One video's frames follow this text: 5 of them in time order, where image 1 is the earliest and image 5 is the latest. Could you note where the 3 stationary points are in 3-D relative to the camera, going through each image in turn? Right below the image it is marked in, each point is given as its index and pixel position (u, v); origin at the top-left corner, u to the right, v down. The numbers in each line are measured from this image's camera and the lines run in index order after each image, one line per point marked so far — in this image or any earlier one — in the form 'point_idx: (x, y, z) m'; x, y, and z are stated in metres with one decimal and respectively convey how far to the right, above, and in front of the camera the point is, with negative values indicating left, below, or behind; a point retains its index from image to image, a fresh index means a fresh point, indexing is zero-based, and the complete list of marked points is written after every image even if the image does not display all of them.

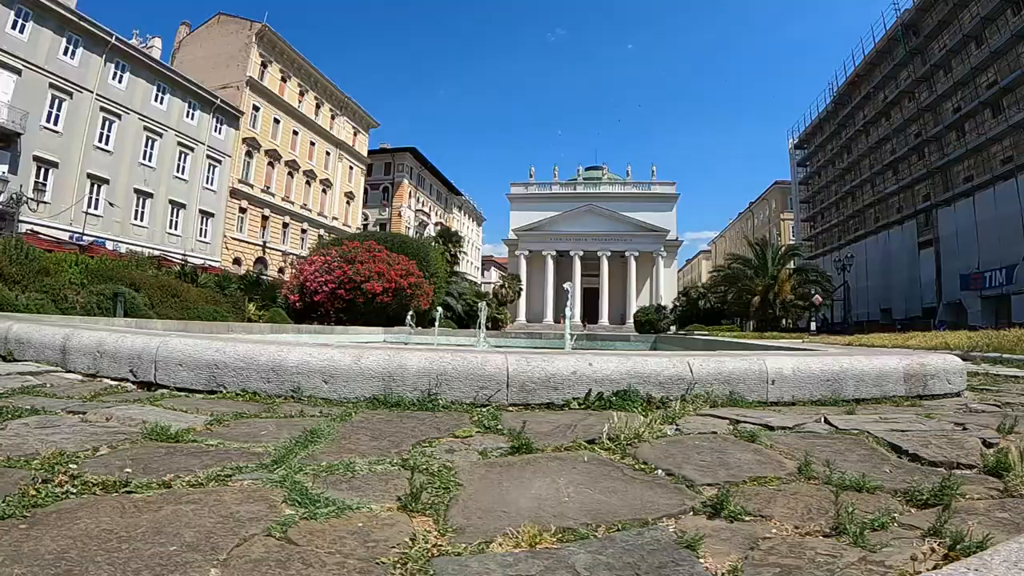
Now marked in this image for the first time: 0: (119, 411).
0: (-2.7, -0.8, +3.7) m
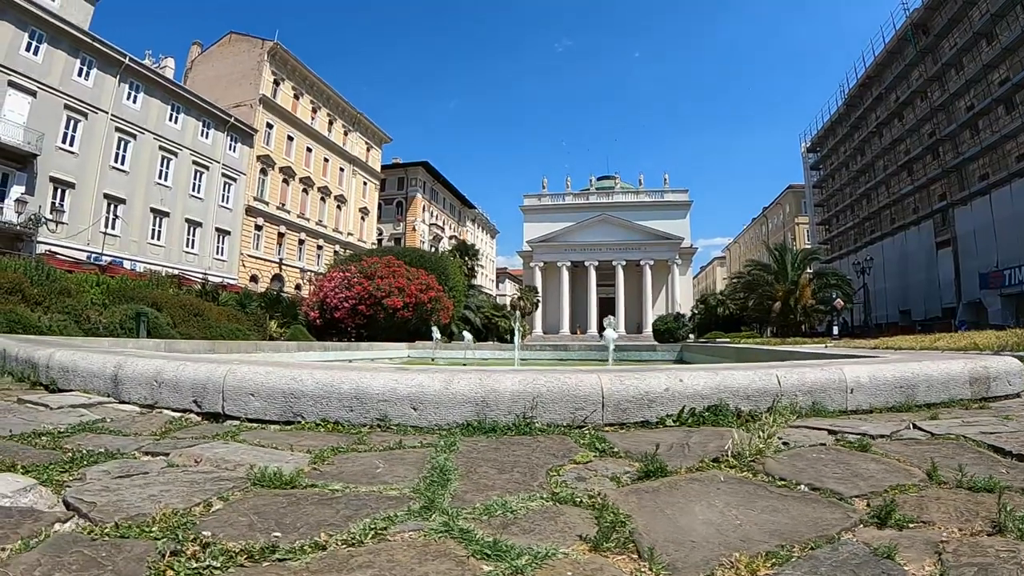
0: (-1.8, -1.0, +3.2) m
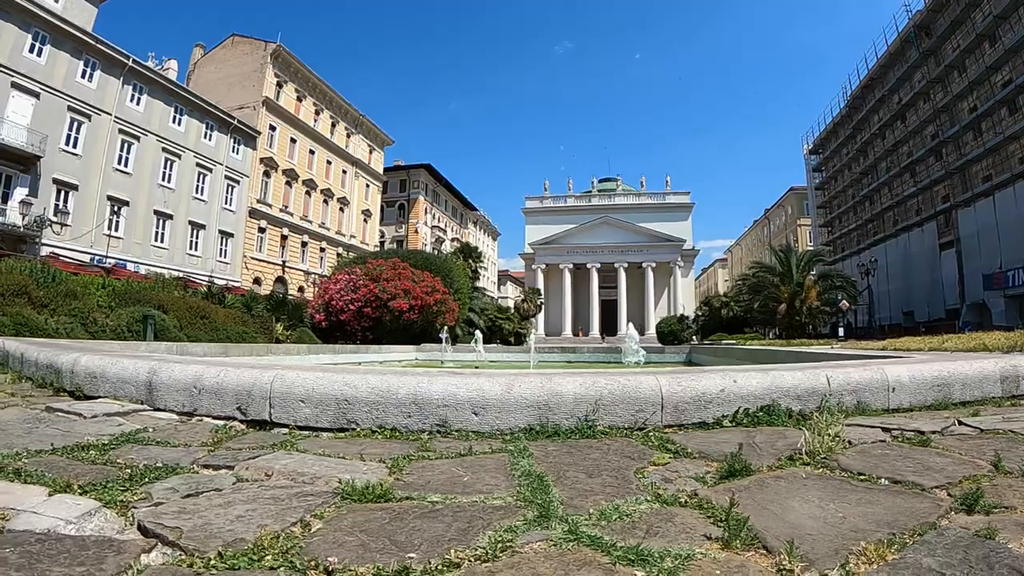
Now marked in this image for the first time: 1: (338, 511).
0: (-1.3, -0.9, +2.8) m
1: (-0.8, -1.0, +2.4) m
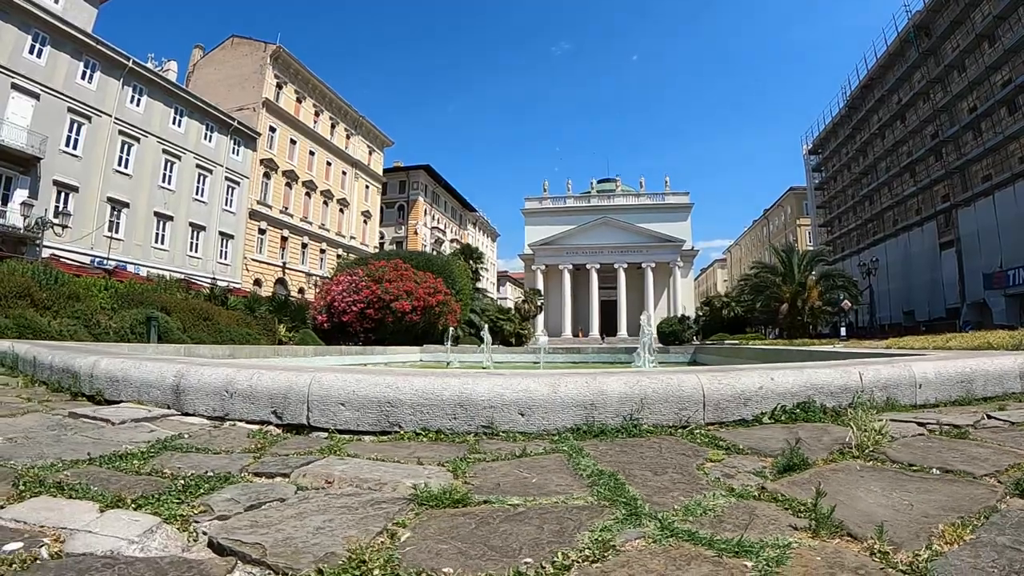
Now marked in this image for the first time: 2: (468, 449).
0: (-0.9, -0.9, +2.6) m
1: (-0.4, -0.9, +2.2) m
2: (-0.3, -1.0, +3.2) m
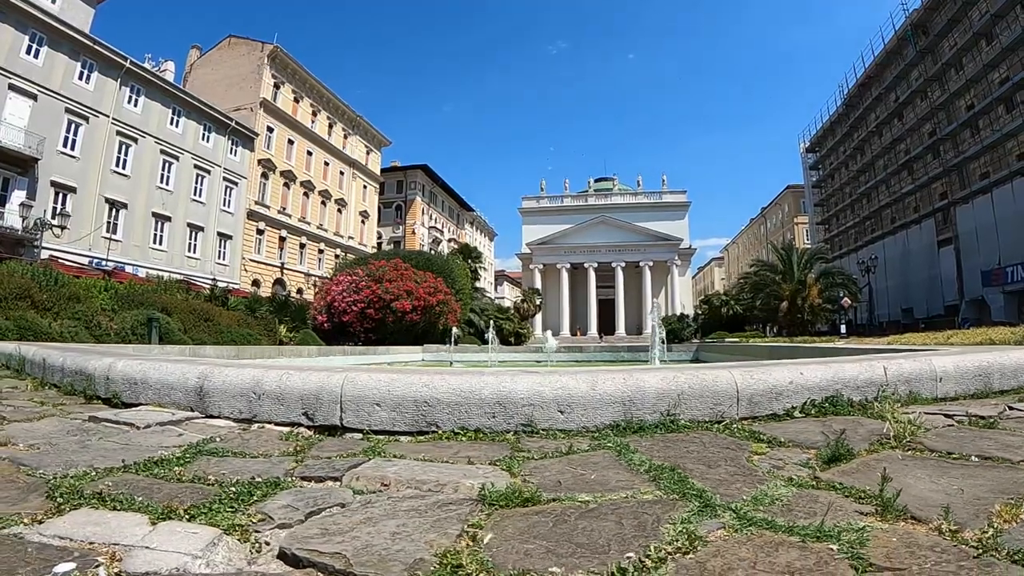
0: (-0.6, -0.8, +2.4) m
1: (-0.1, -0.9, +2.0) m
2: (0.0, -0.9, +3.1) m
